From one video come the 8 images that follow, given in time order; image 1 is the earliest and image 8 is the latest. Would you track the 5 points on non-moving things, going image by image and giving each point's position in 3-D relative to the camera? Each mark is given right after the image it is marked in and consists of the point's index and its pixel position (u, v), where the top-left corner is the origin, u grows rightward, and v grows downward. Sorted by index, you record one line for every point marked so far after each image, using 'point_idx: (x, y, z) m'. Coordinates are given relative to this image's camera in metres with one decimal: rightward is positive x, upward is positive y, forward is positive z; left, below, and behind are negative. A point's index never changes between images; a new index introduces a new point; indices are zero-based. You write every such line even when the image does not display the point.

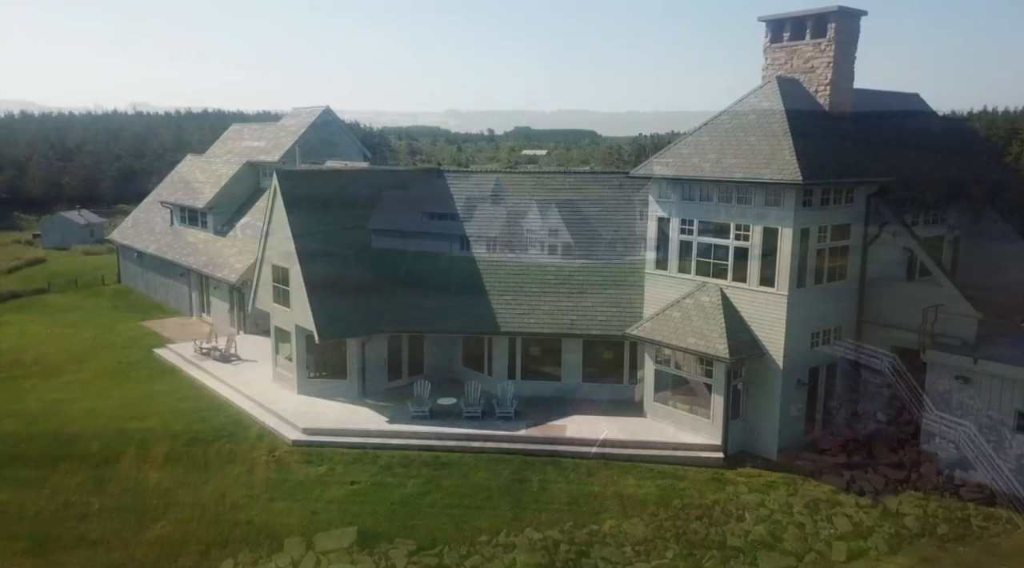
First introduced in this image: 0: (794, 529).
0: (+5.8, -5.0, +17.7) m
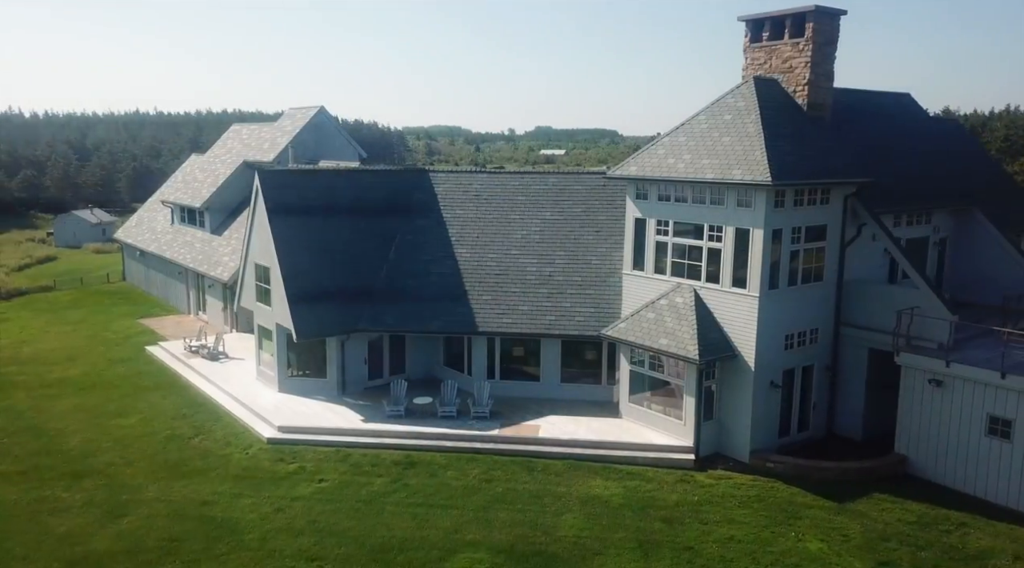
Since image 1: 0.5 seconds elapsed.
0: (+5.0, -5.0, +17.6) m
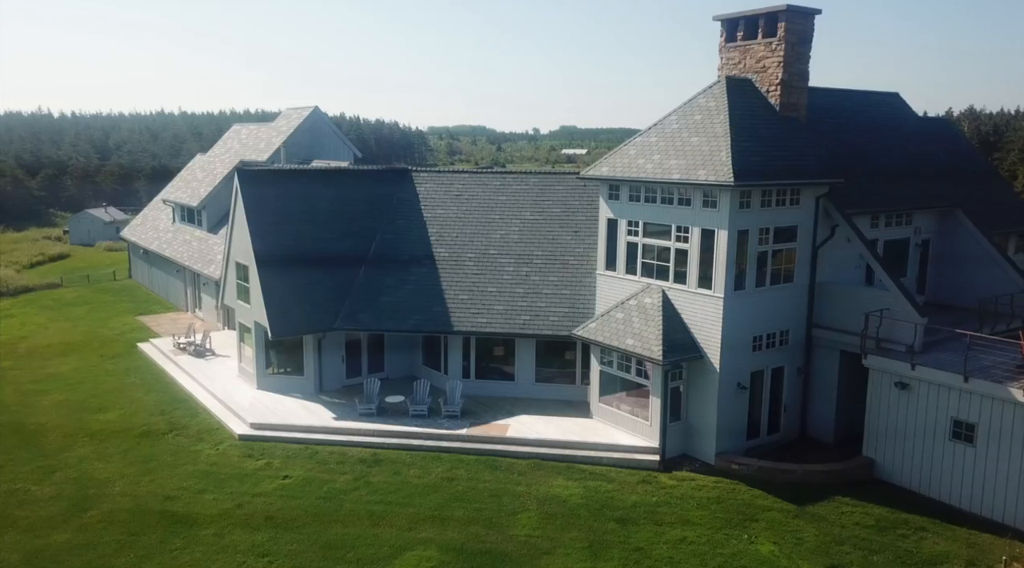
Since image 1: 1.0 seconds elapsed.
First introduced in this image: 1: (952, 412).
0: (+4.0, -5.0, +17.5) m
1: (+9.6, -2.8, +18.7) m
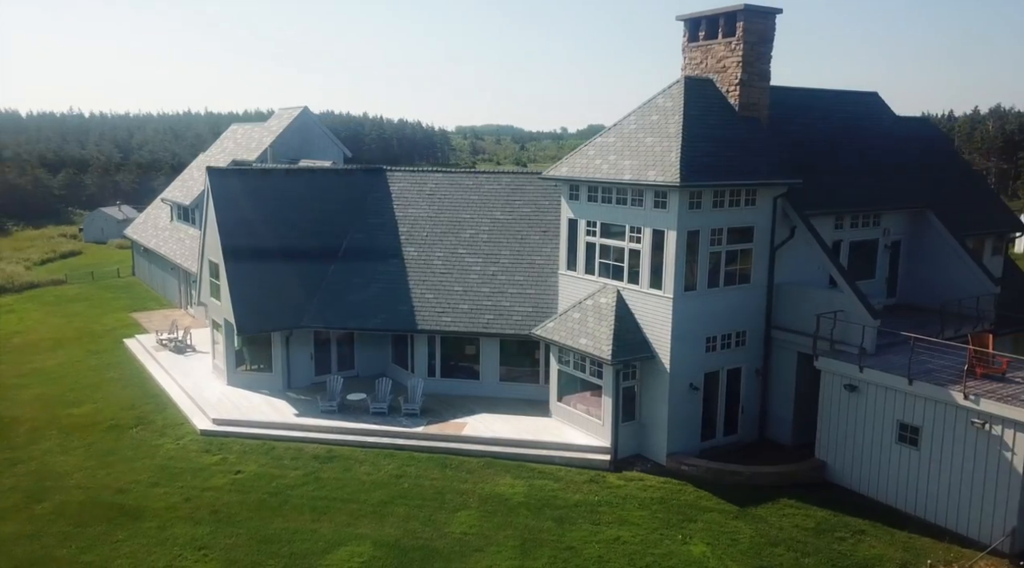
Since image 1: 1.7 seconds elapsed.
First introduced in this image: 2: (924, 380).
0: (+2.7, -5.1, +17.5) m
1: (+8.3, -2.8, +18.6) m
2: (+8.6, -2.0, +18.0) m
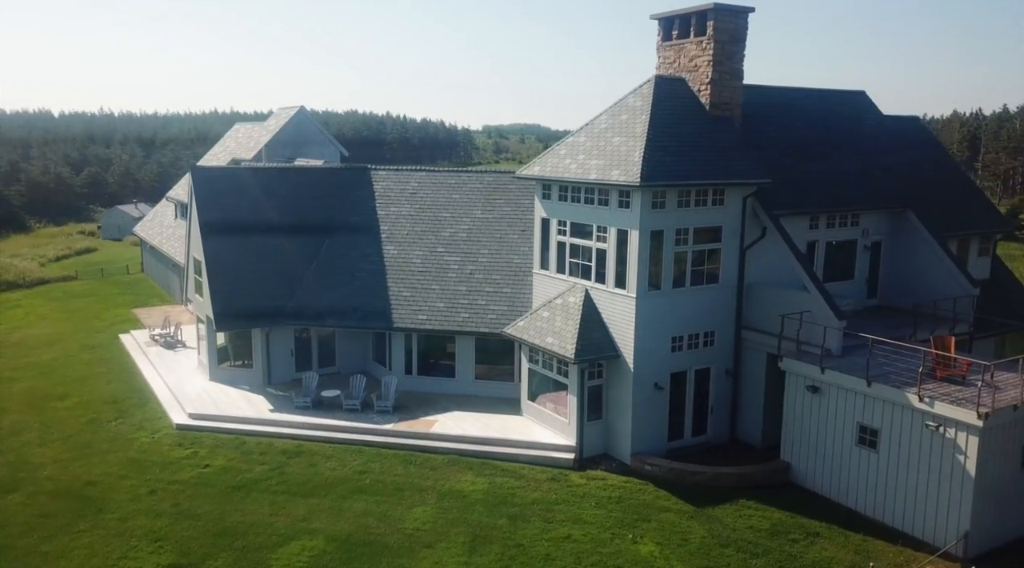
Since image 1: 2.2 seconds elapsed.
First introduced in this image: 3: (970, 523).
0: (+1.7, -5.0, +17.6) m
1: (+7.4, -2.9, +18.4) m
2: (+7.6, -2.0, +17.8) m
3: (+8.7, -4.5, +16.4) m
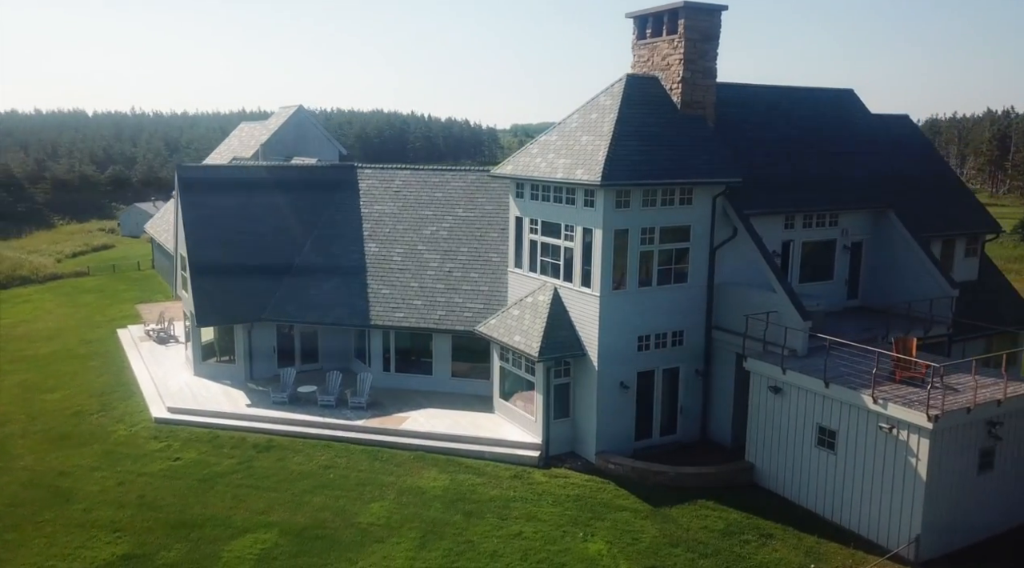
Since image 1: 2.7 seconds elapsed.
0: (+0.7, -5.0, +17.6) m
1: (+6.4, -2.9, +18.3) m
2: (+6.7, -2.0, +17.7) m
3: (+7.7, -4.6, +16.2) m
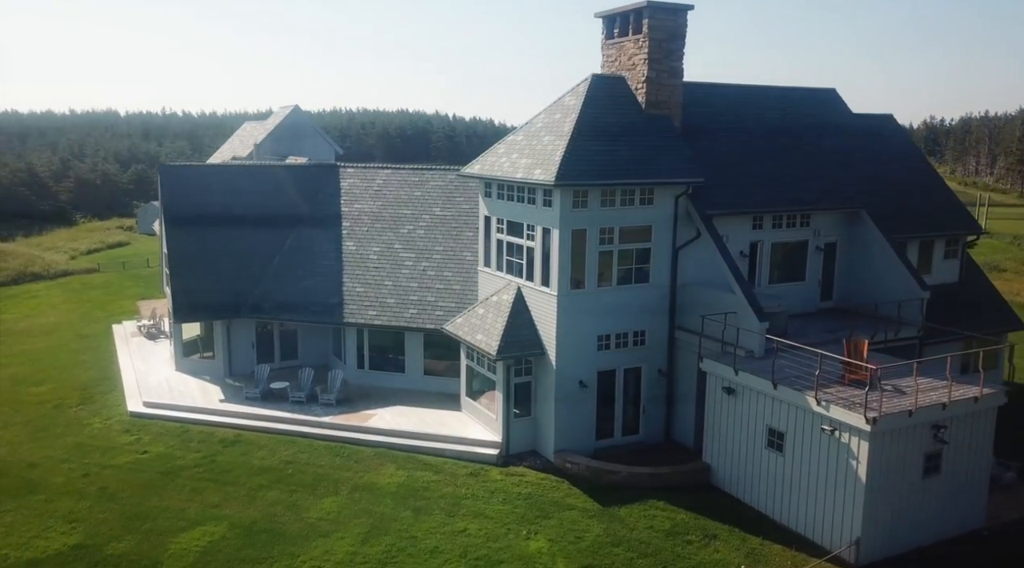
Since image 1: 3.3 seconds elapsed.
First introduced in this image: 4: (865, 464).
0: (-0.4, -5.0, +17.8) m
1: (+5.3, -2.9, +18.2) m
2: (+5.6, -2.0, +17.6) m
3: (+6.5, -4.6, +16.1) m
4: (+6.5, -3.3, +15.9) m
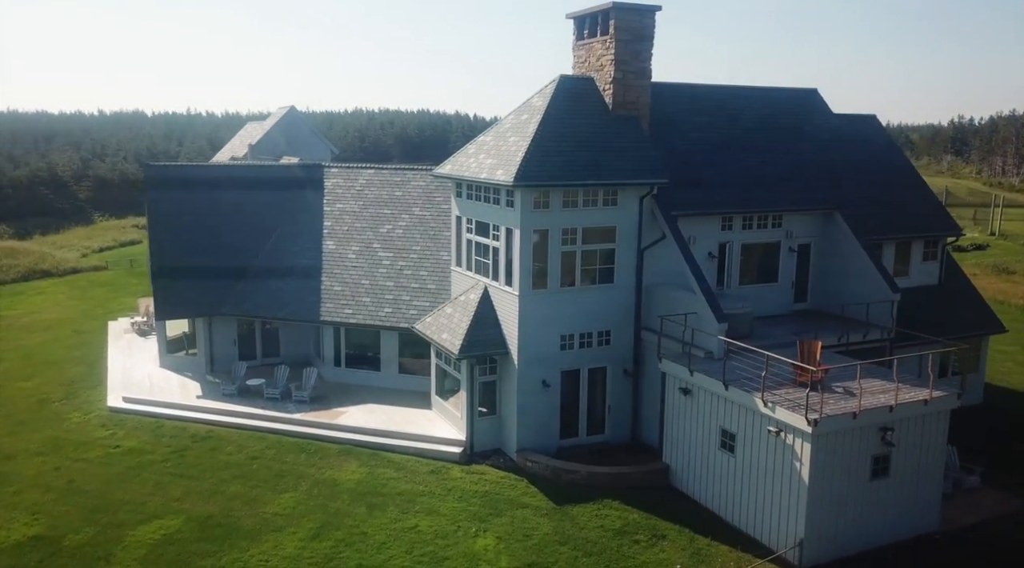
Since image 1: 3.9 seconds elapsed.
0: (-1.4, -5.0, +17.9) m
1: (+4.3, -2.9, +18.2) m
2: (+4.6, -2.1, +17.6) m
3: (+5.4, -4.6, +16.0) m
4: (+5.4, -3.3, +15.9) m
